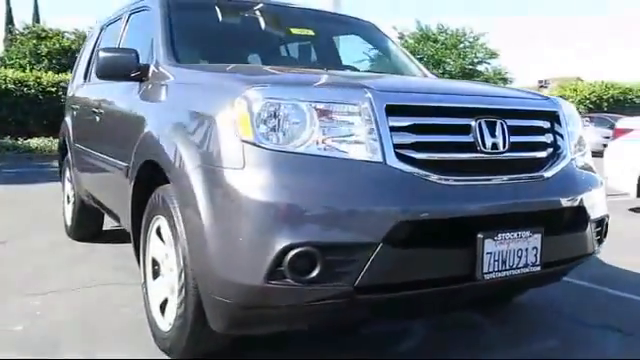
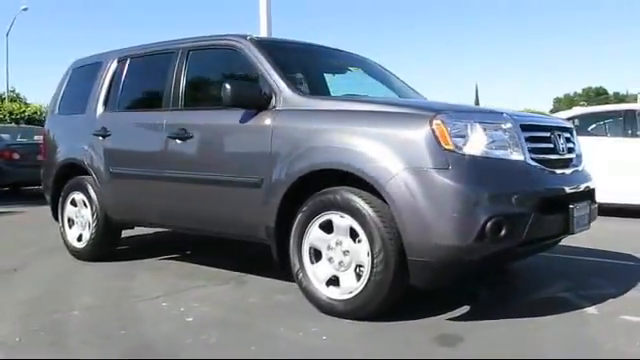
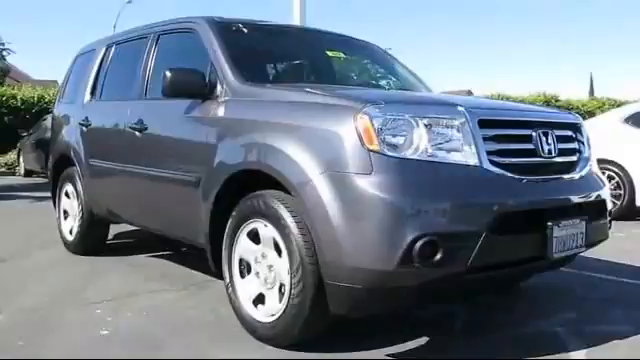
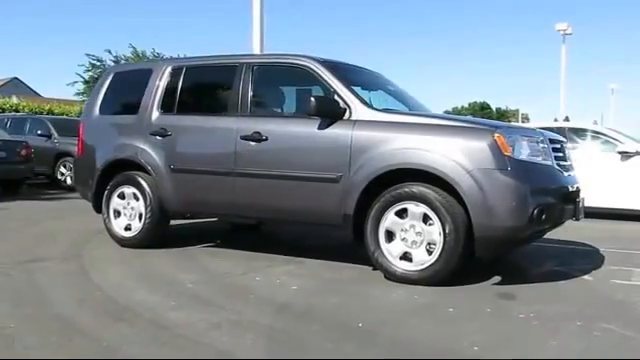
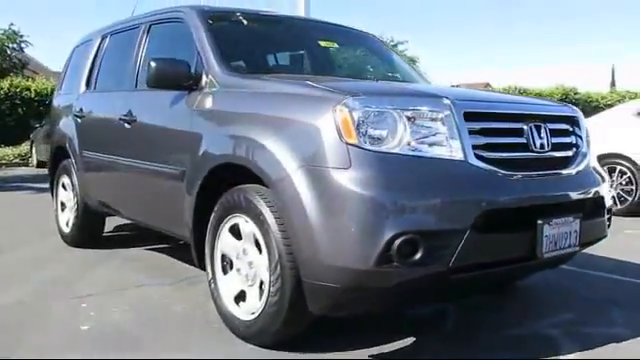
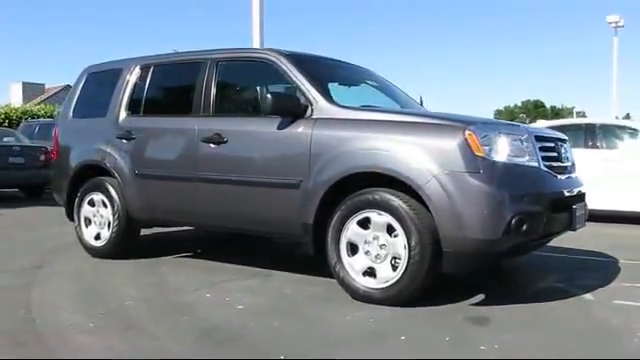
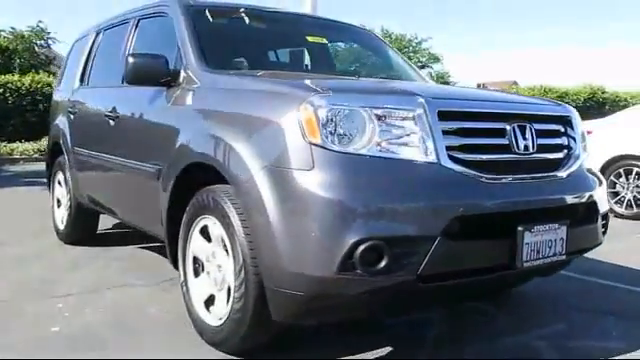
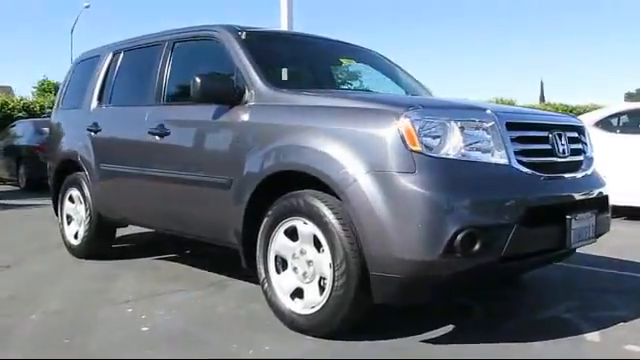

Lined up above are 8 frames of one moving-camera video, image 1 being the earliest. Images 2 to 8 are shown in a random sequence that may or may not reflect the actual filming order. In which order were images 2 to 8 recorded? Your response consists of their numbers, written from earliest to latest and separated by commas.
7, 5, 3, 8, 2, 6, 4
